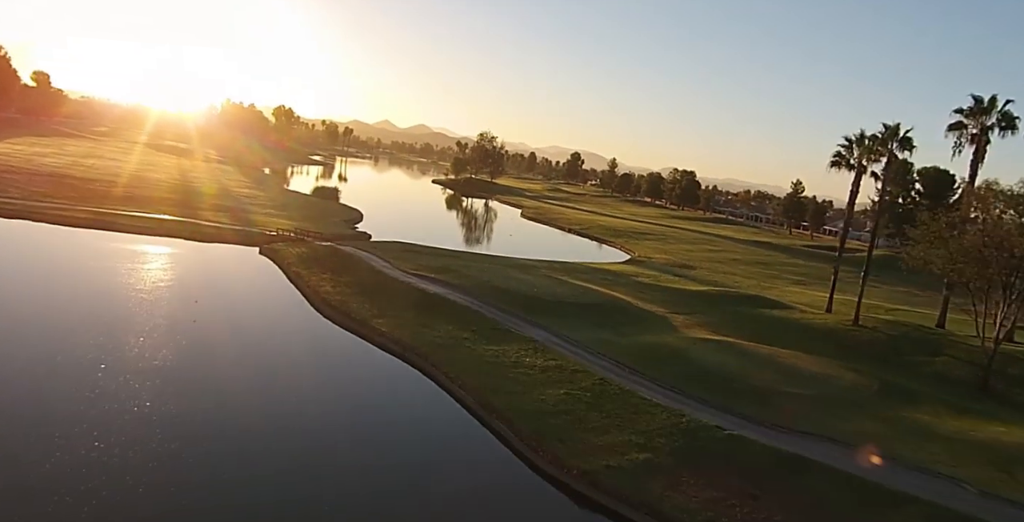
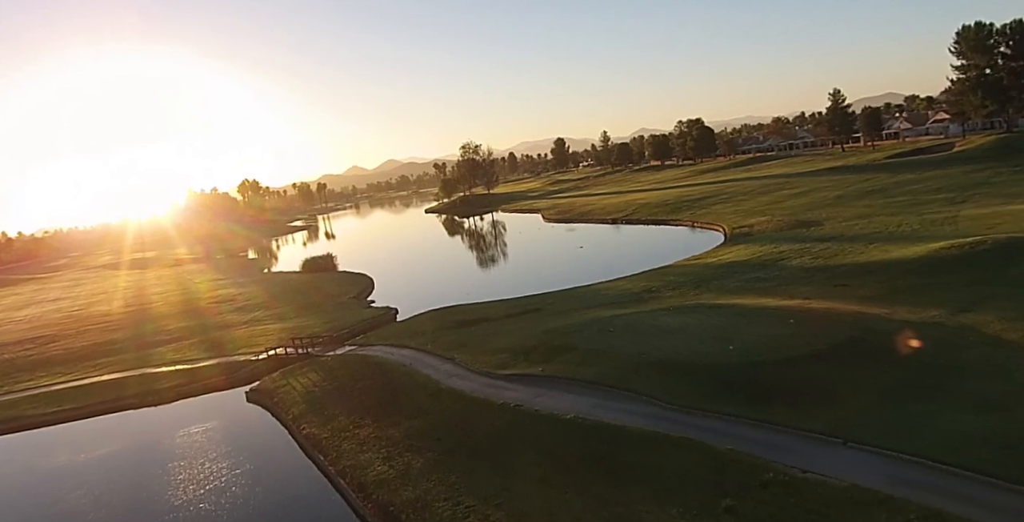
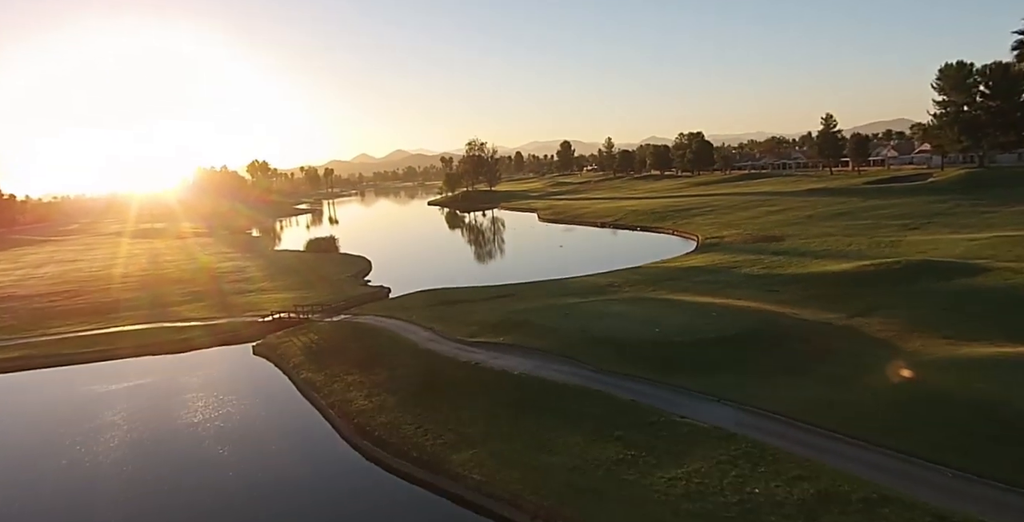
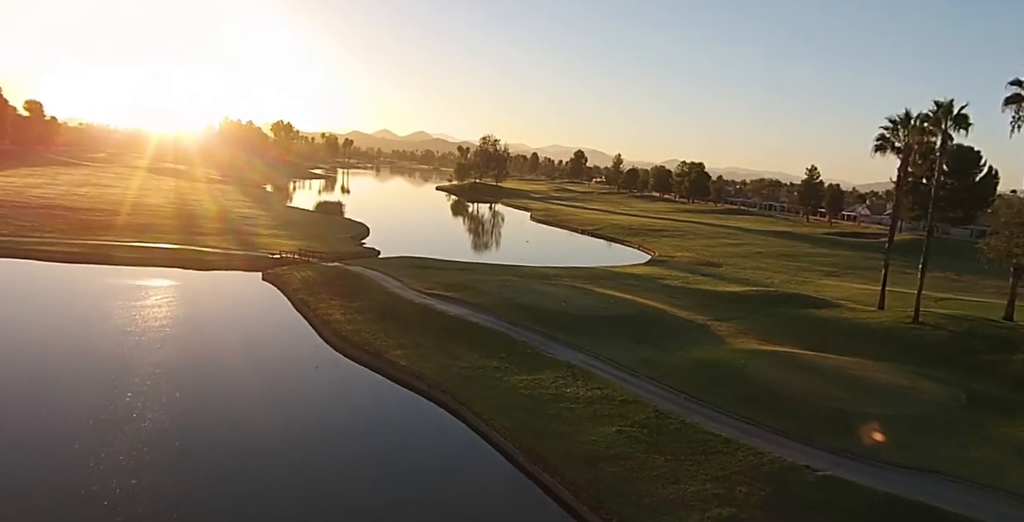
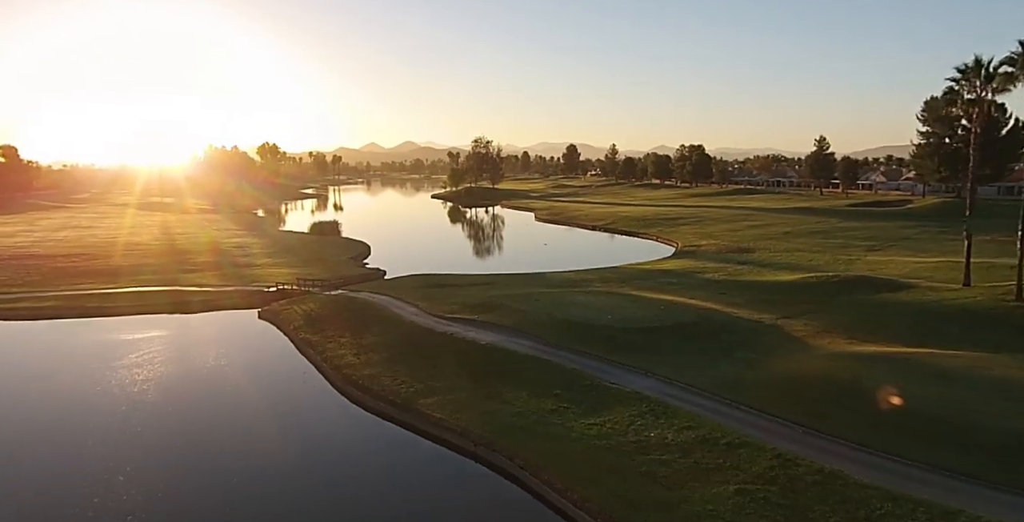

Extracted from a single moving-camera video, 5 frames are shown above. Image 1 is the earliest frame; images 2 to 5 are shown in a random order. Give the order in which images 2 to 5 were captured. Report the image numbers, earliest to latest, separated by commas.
4, 5, 3, 2
